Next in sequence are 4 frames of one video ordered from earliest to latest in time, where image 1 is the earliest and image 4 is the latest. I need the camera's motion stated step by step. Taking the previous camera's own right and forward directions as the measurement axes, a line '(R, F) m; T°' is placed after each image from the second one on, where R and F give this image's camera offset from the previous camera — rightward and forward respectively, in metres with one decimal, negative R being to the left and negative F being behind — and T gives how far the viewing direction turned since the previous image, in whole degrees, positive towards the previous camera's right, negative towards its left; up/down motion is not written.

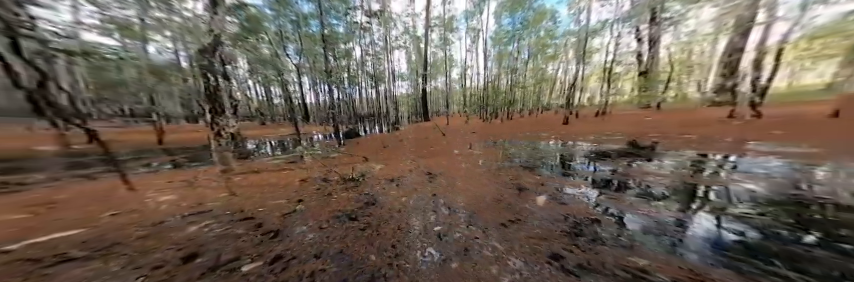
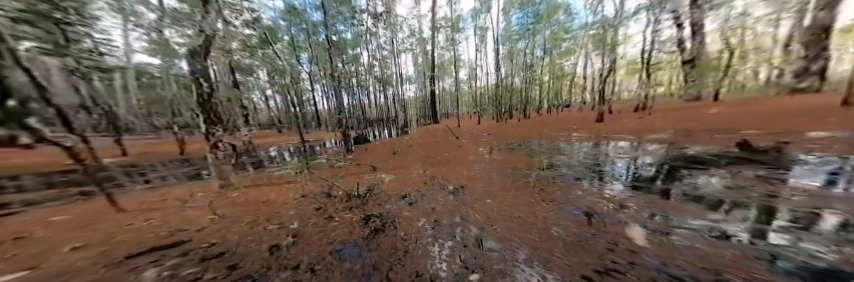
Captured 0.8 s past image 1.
(-0.1, +0.4) m; -3°
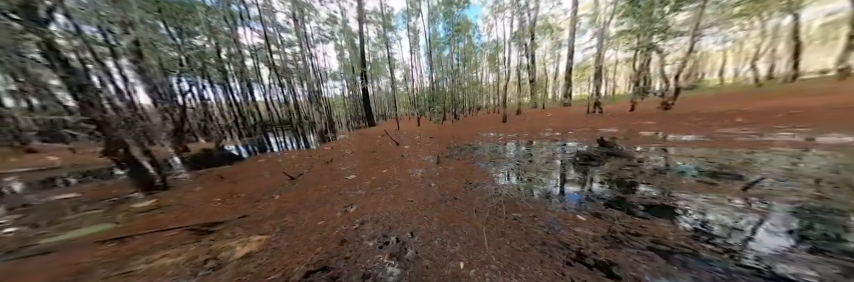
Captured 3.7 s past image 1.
(+0.1, +0.9) m; +22°
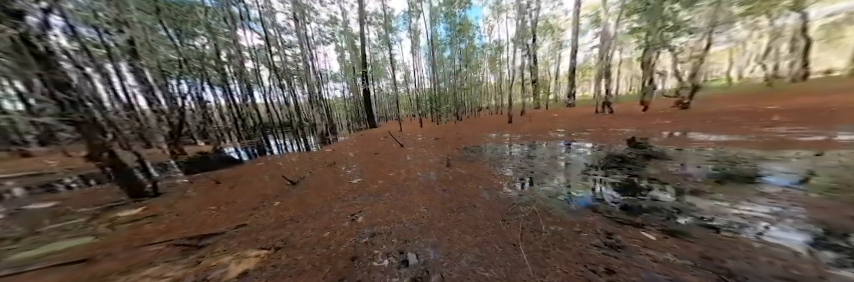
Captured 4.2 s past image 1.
(-0.2, +0.2) m; 0°
